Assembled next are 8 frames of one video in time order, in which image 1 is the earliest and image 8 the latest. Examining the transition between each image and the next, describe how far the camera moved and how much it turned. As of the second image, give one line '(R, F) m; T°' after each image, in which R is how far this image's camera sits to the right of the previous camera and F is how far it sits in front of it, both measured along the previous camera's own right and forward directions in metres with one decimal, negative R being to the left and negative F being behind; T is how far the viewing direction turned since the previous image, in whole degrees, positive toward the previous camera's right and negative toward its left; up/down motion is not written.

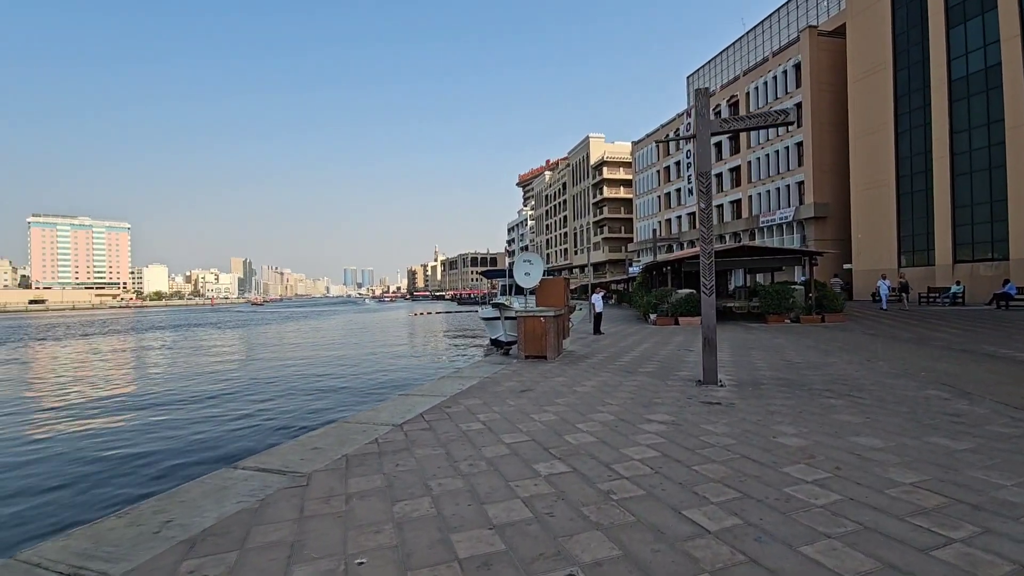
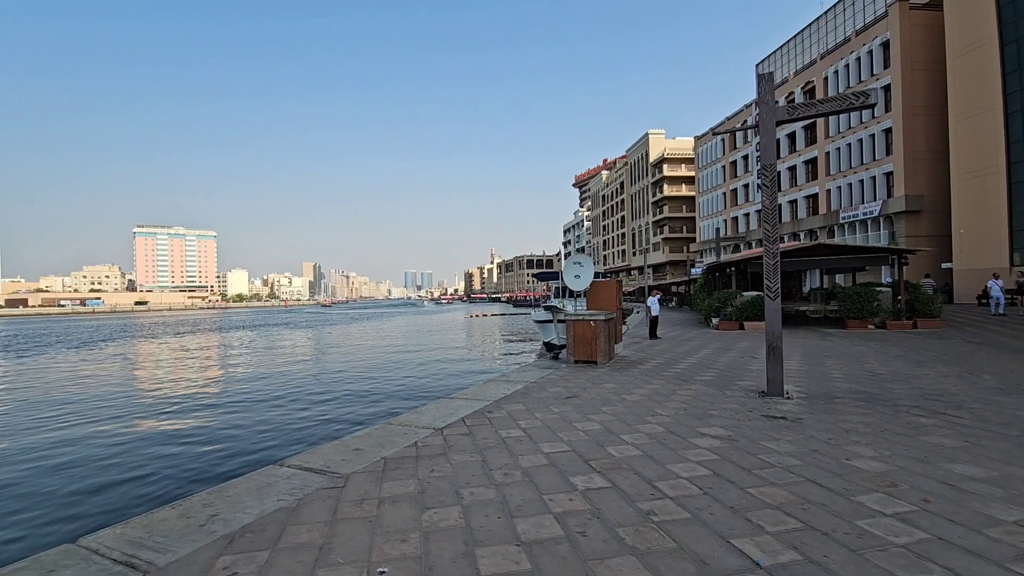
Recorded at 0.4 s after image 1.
(+0.2, +0.2) m; -7°
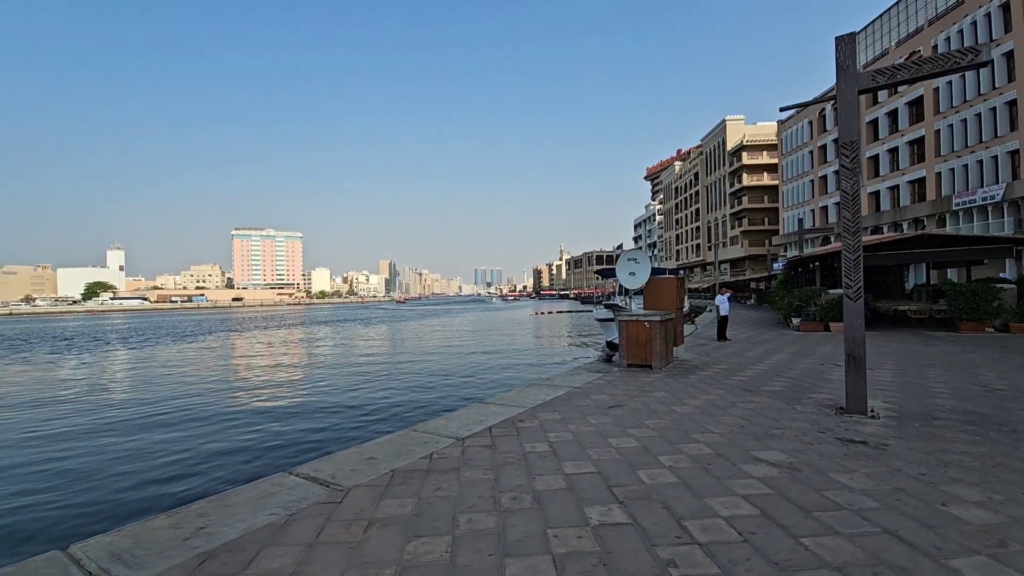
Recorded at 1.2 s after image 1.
(+0.5, +0.5) m; -8°
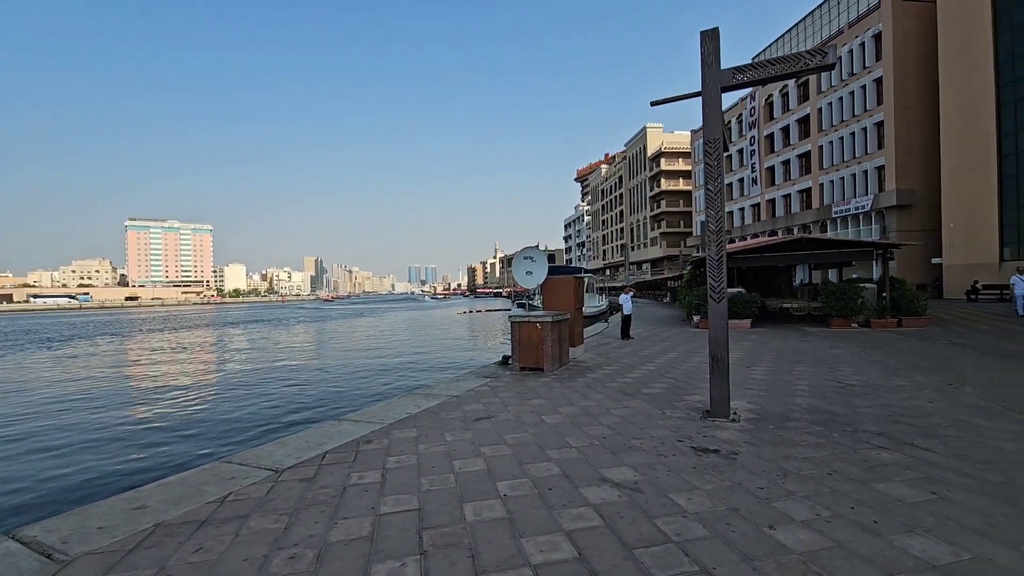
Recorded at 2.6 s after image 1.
(+1.0, +0.6) m; +8°
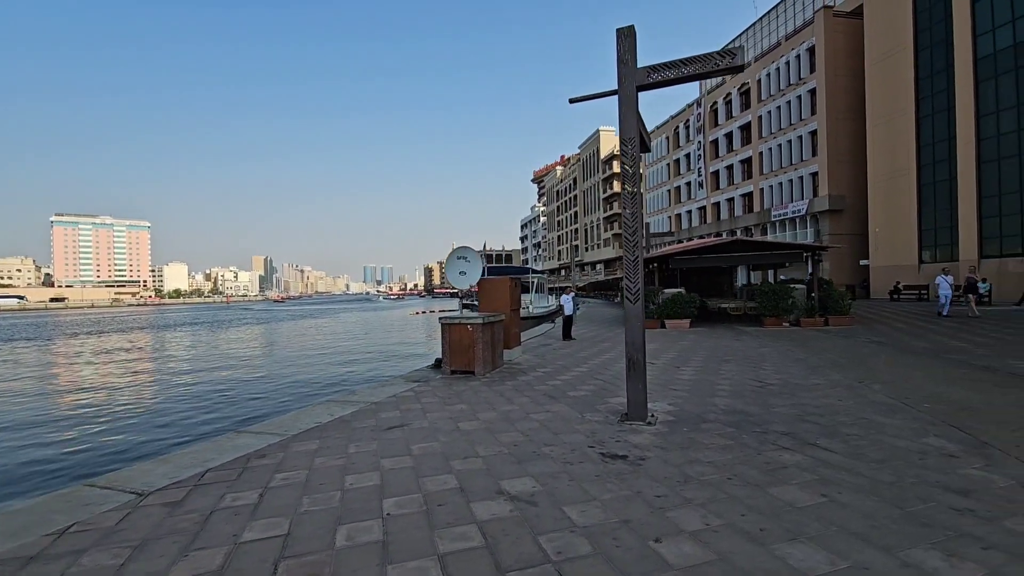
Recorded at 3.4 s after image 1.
(+0.6, +0.2) m; +5°
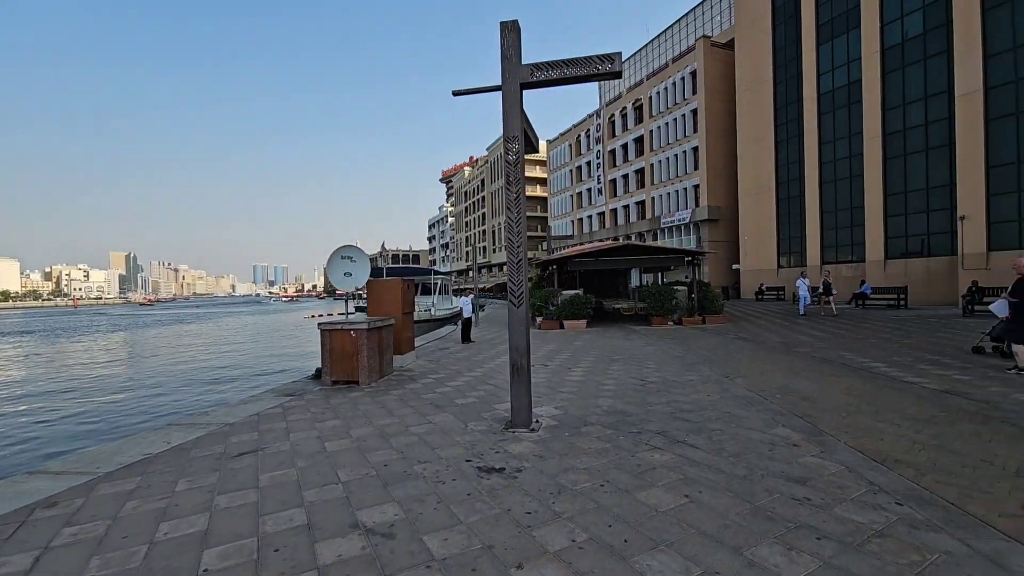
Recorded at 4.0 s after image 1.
(+0.4, +0.3) m; +11°
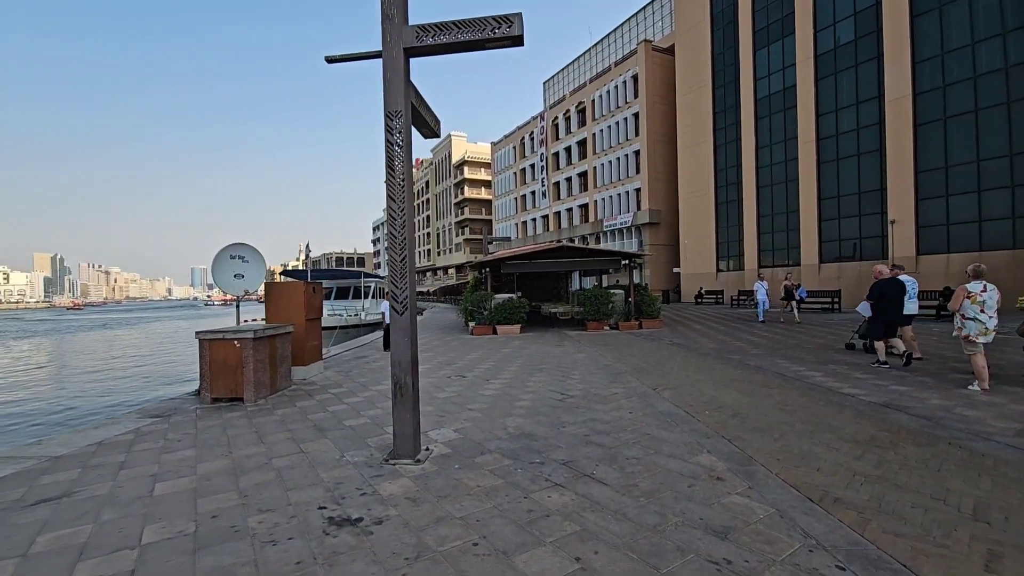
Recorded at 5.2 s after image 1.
(+0.7, +0.9) m; +6°
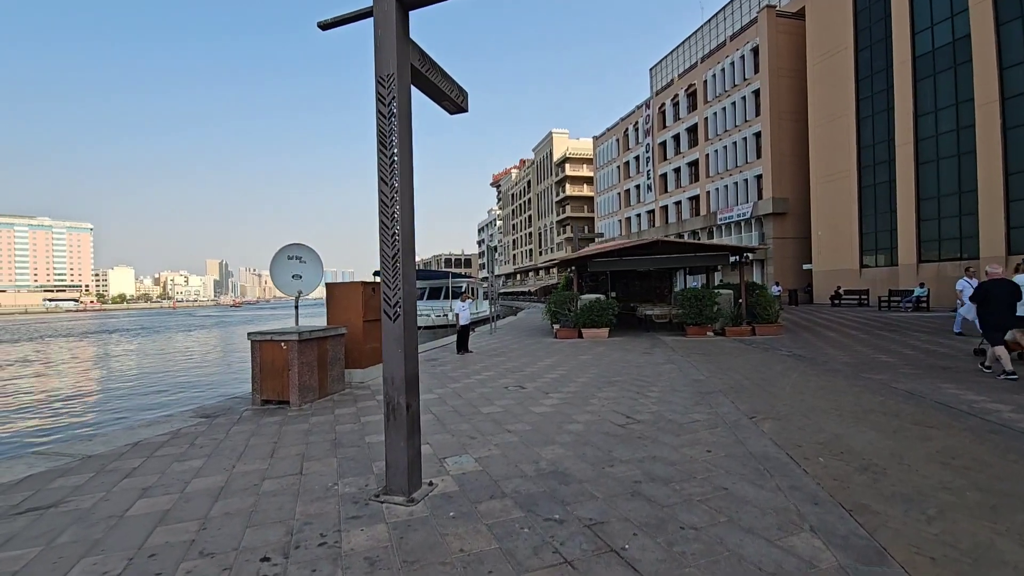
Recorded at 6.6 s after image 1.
(+0.7, +1.3) m; -13°
